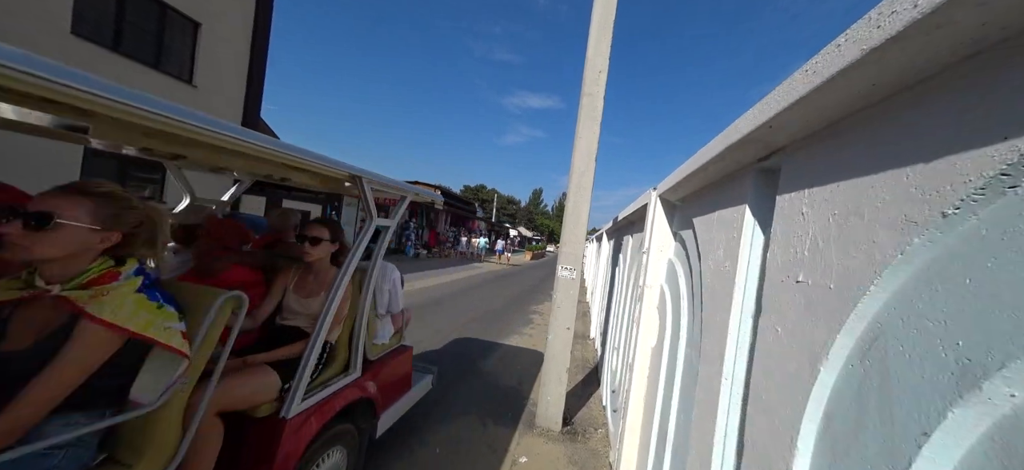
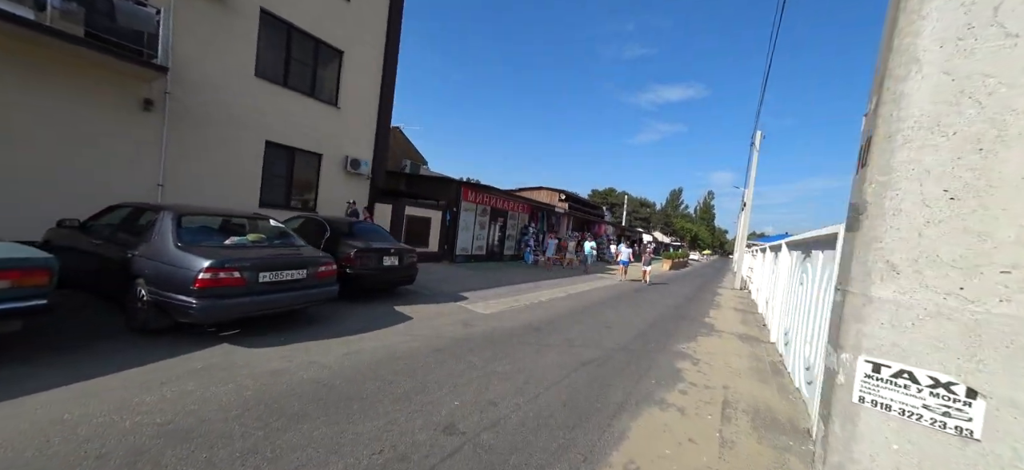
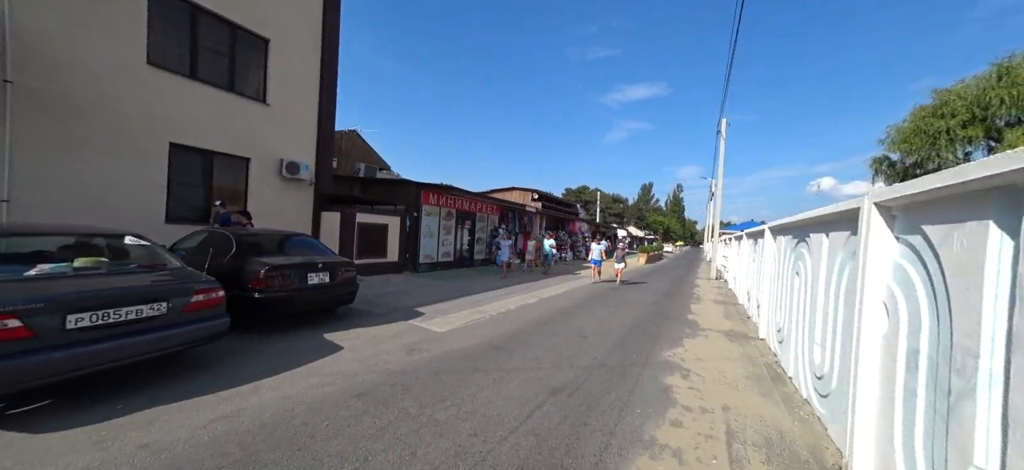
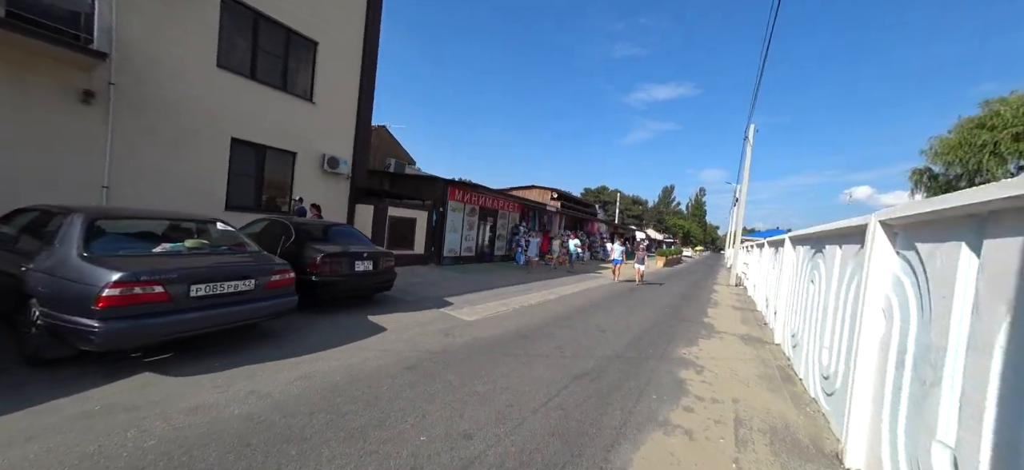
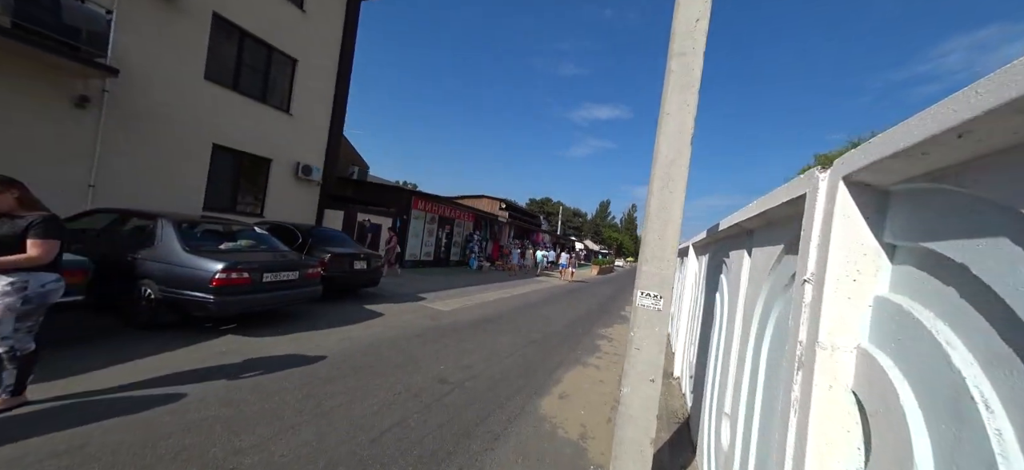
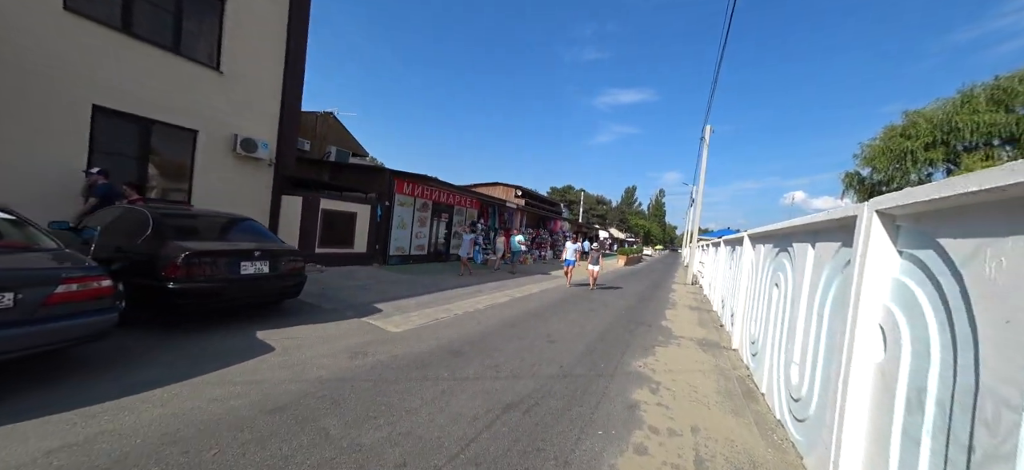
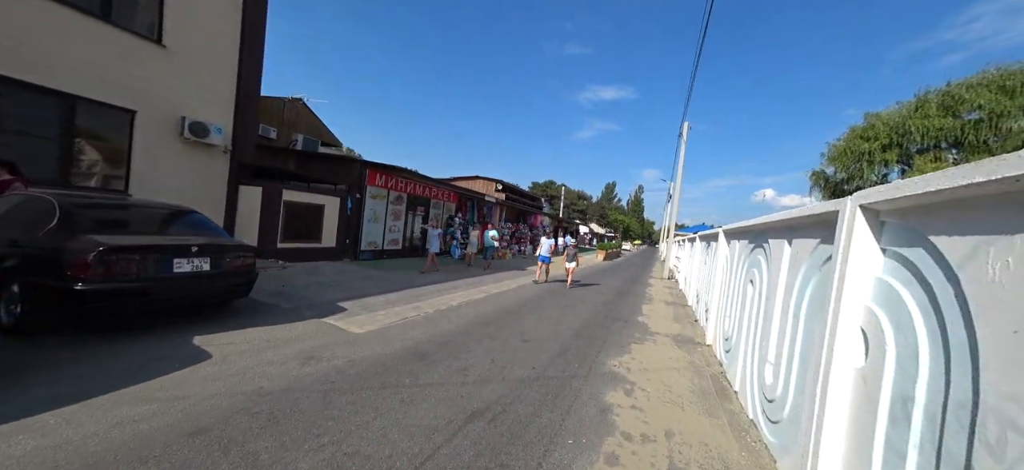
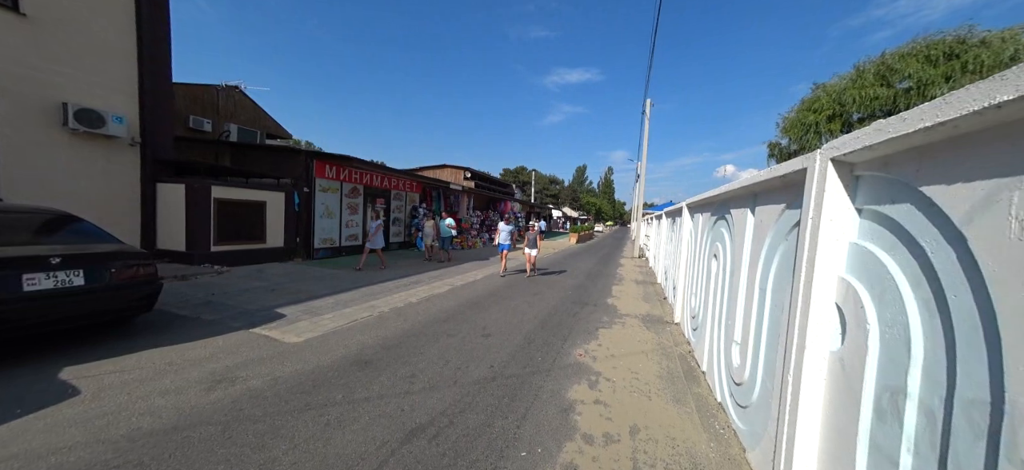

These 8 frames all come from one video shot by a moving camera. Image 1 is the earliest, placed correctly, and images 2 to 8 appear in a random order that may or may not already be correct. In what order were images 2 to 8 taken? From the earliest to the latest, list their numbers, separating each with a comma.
5, 2, 4, 3, 6, 7, 8
